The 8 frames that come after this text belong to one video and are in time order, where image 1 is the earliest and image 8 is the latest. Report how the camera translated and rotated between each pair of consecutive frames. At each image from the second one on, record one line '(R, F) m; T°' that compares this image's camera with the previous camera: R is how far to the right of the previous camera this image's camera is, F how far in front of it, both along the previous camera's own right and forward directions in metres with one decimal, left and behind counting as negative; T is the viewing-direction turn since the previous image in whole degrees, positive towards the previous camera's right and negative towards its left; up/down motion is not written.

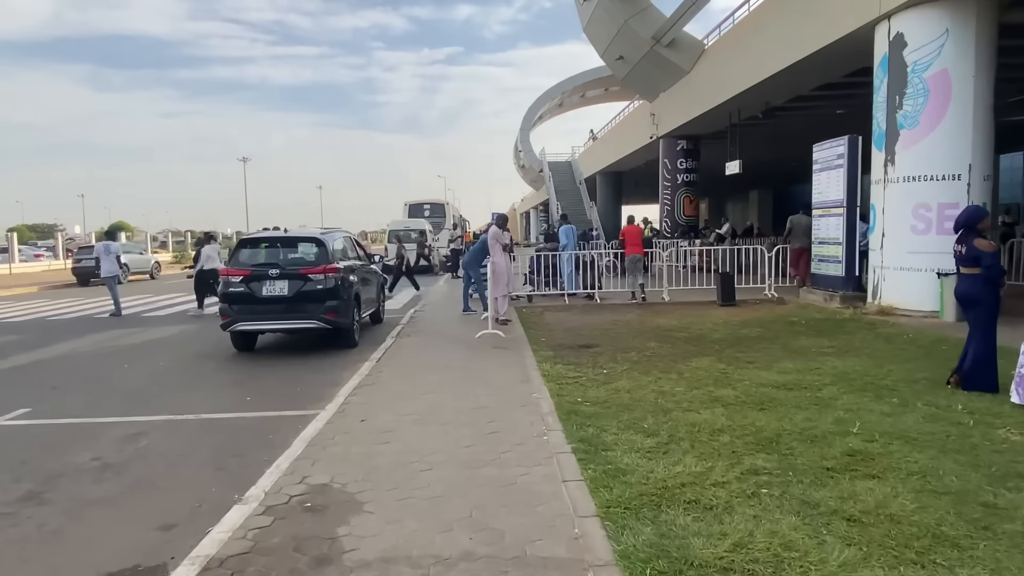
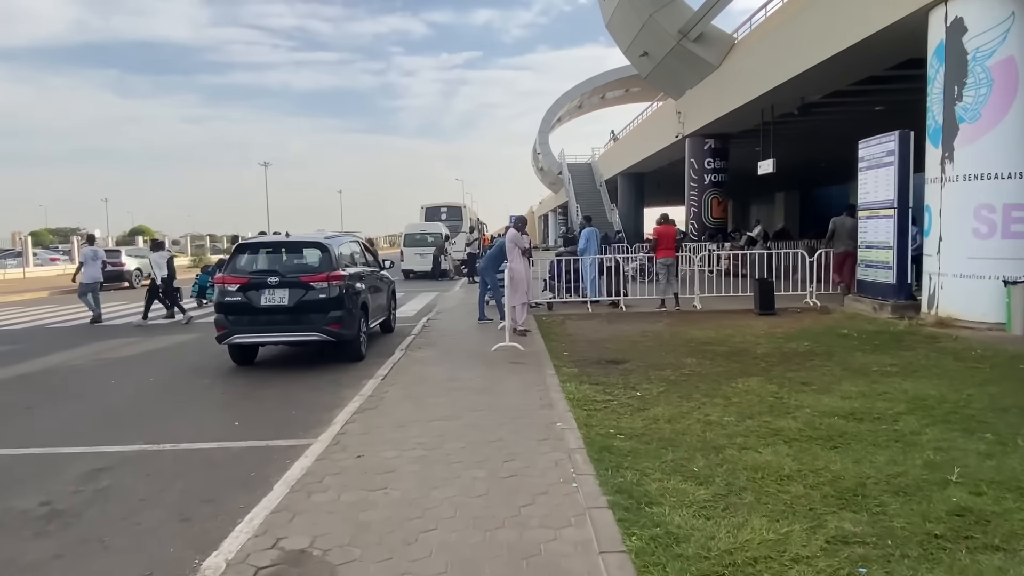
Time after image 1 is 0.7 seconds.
(0.0, +0.9) m; -2°
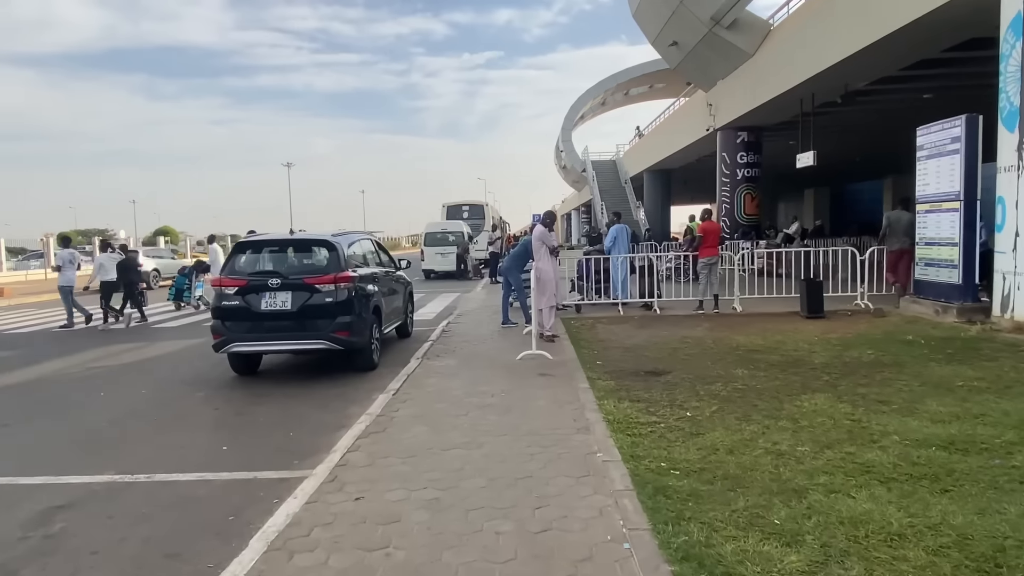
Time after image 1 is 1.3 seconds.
(-0.1, +0.9) m; -2°
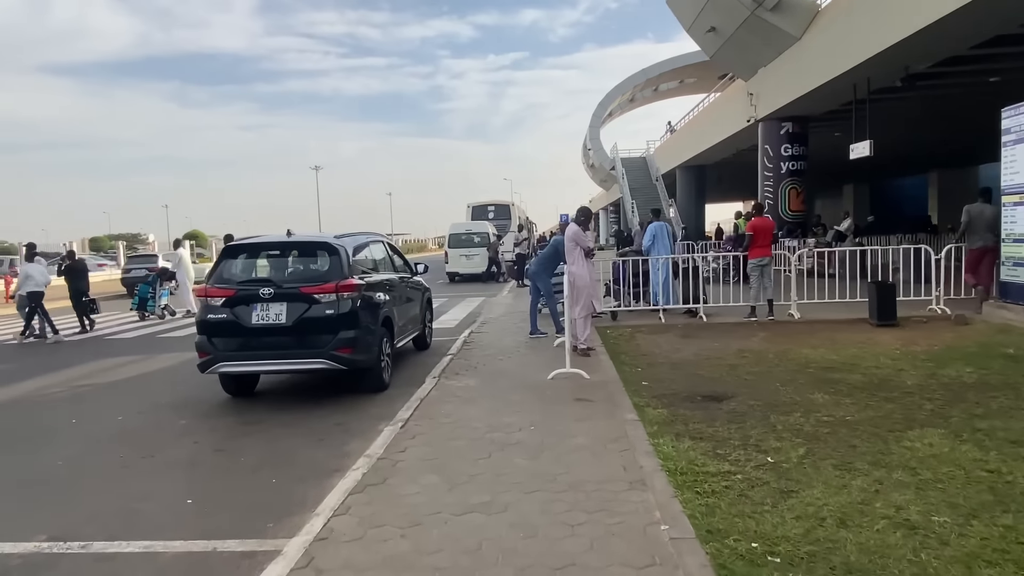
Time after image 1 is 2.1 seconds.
(0.0, +1.2) m; -2°
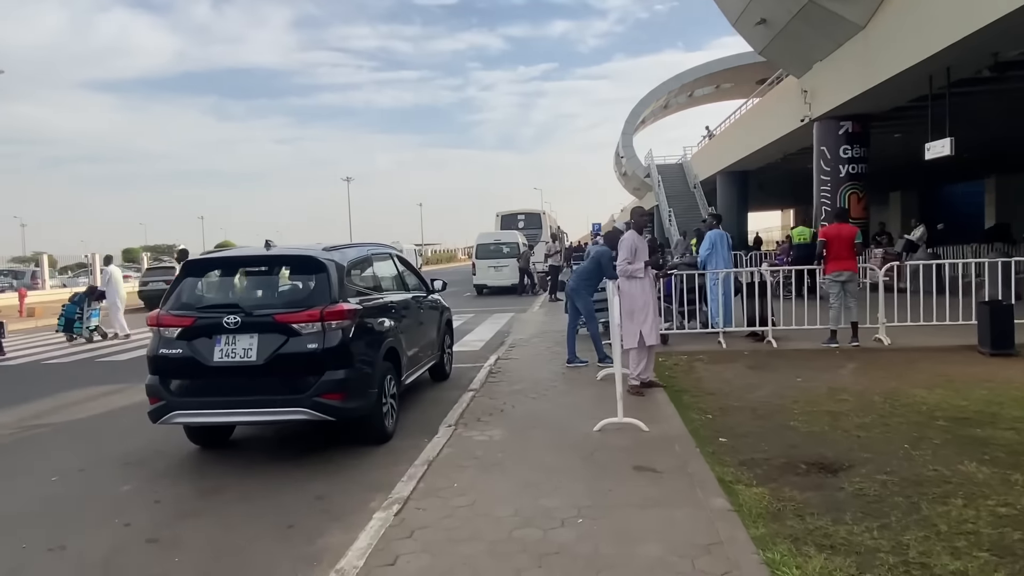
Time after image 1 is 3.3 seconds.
(-0.1, +1.6) m; -3°
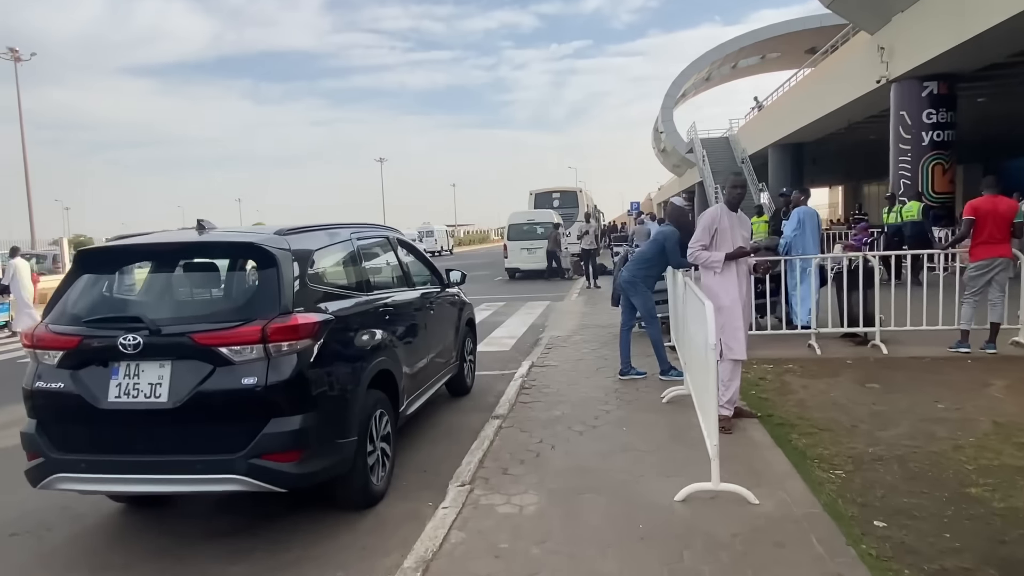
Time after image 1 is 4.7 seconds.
(0.0, +1.9) m; -3°
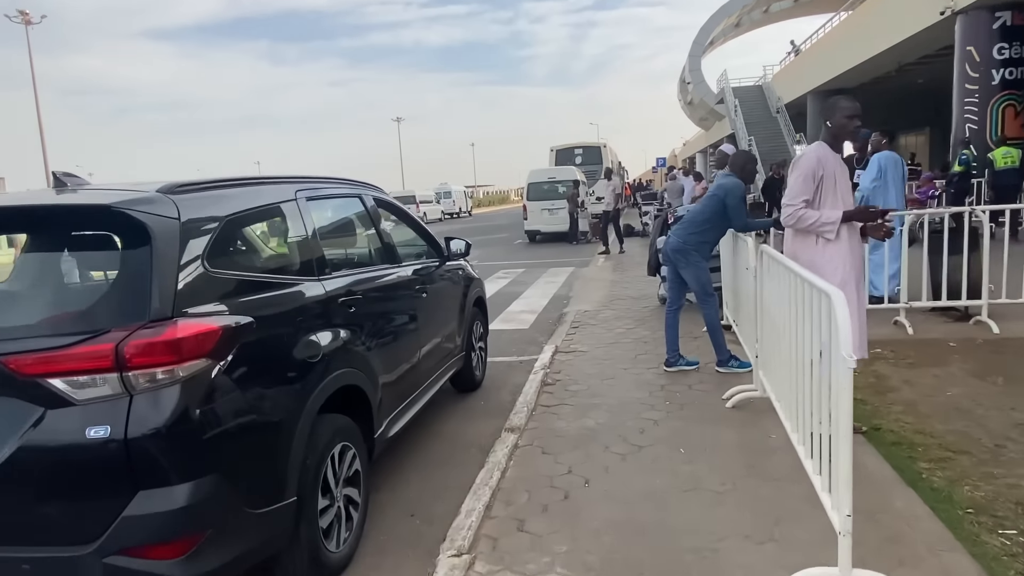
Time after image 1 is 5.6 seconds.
(0.0, +1.4) m; -2°
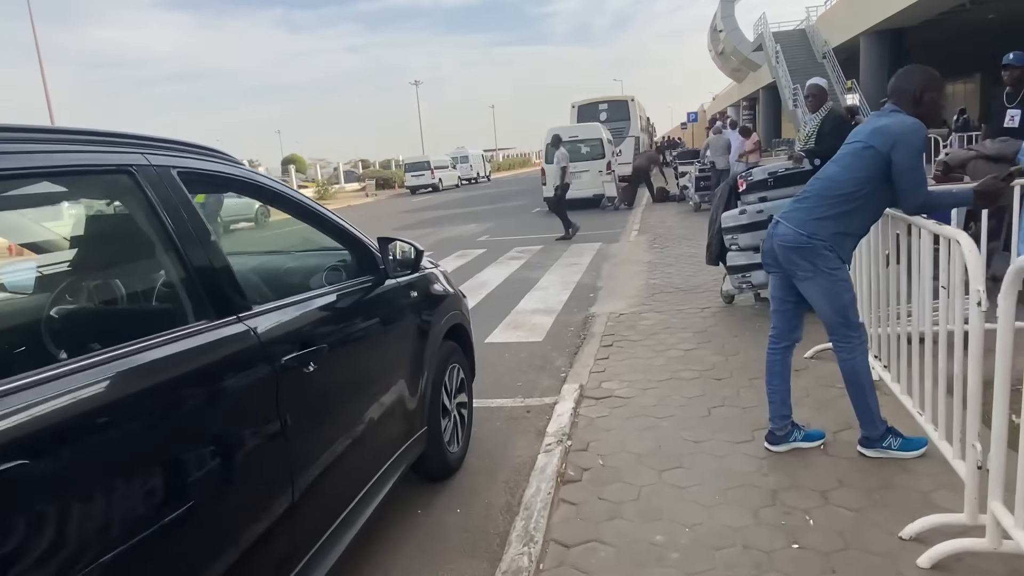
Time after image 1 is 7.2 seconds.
(+0.2, +2.3) m; -2°
